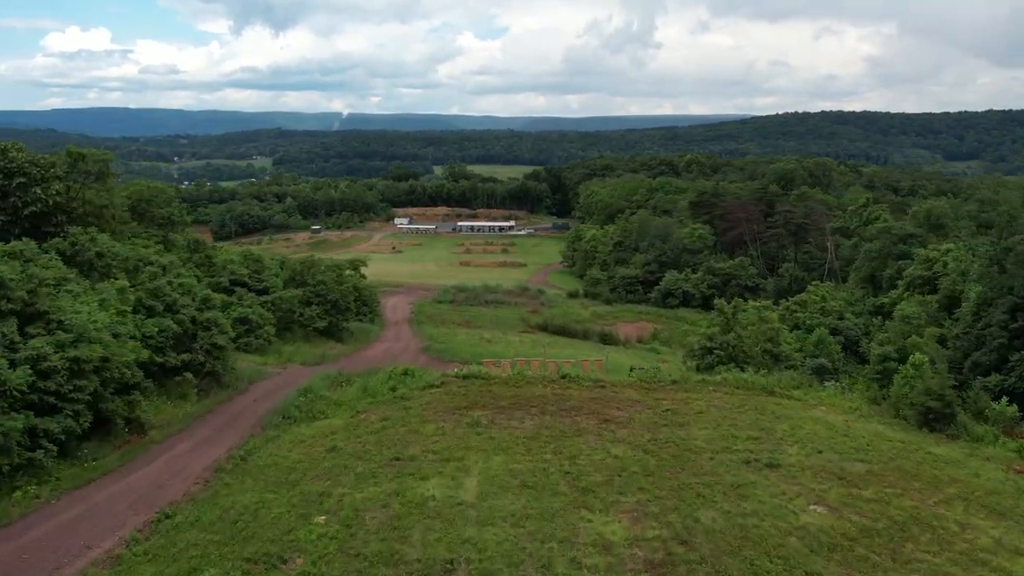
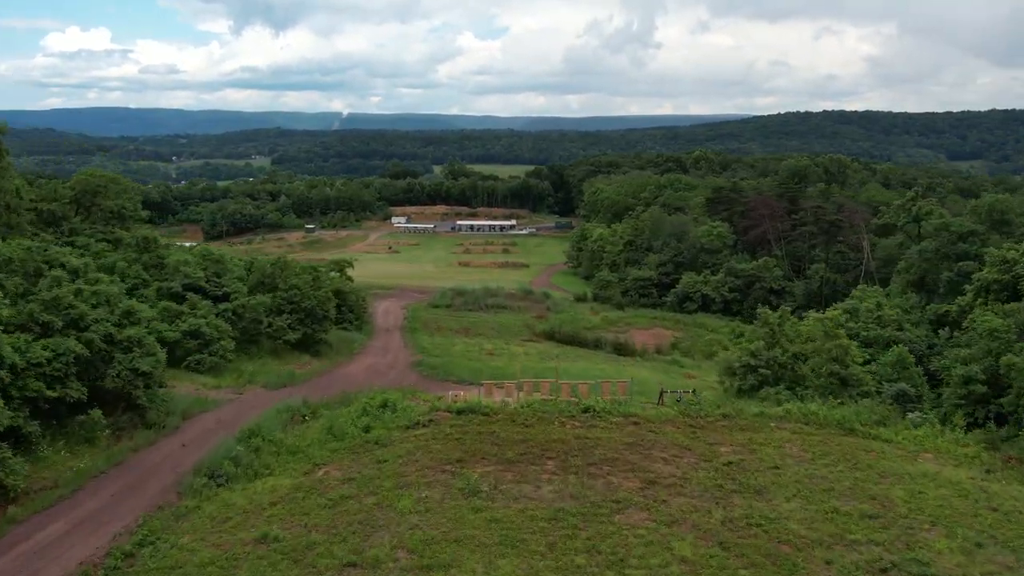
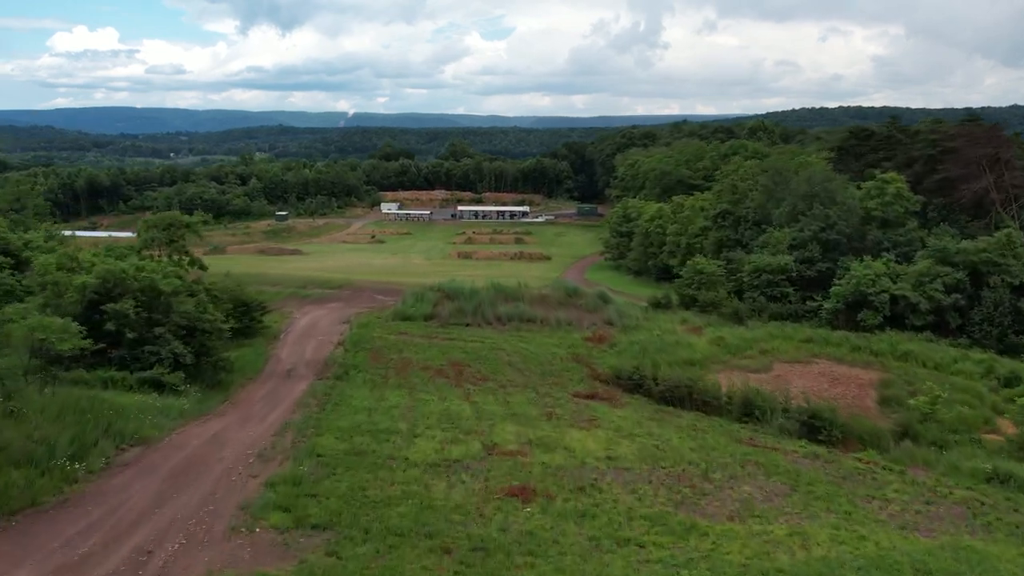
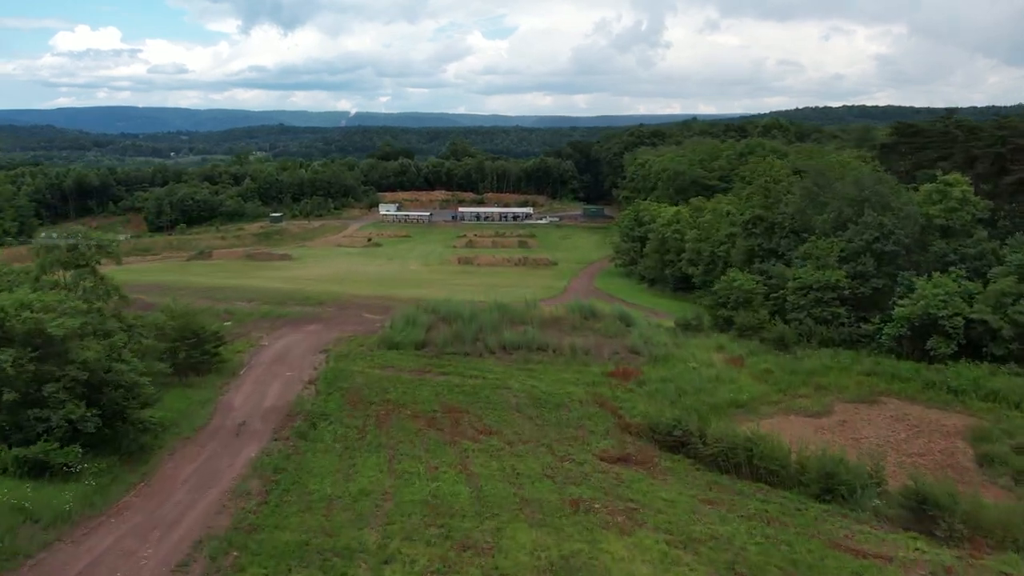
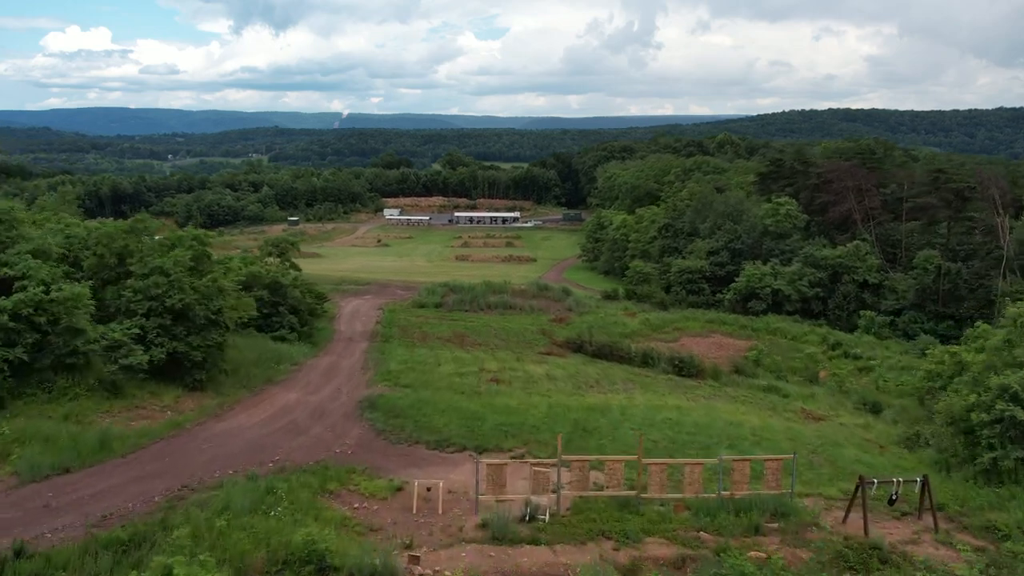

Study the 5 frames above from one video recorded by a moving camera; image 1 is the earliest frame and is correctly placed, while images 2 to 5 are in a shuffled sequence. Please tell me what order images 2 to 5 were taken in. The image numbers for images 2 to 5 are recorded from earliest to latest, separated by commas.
2, 5, 3, 4
